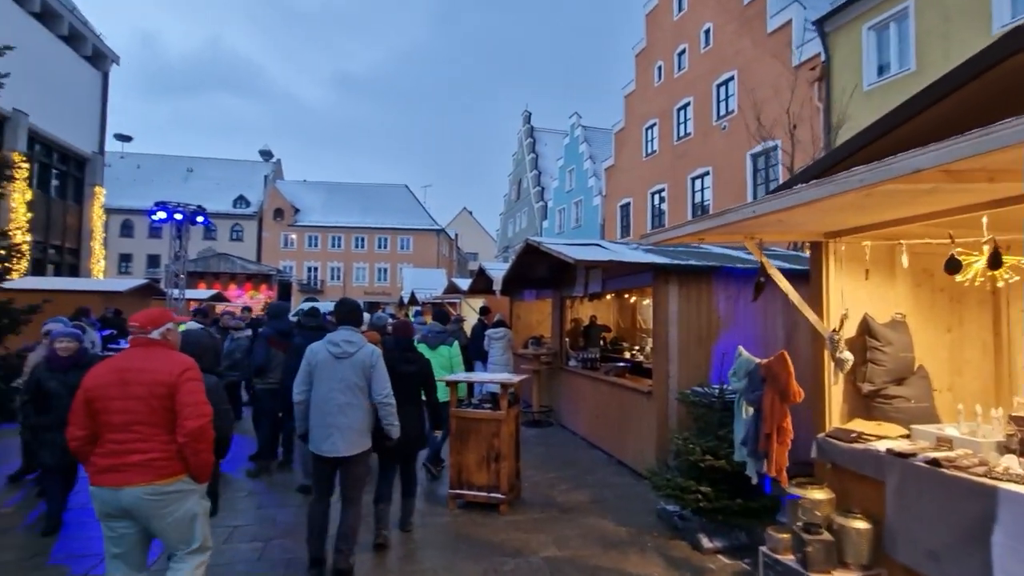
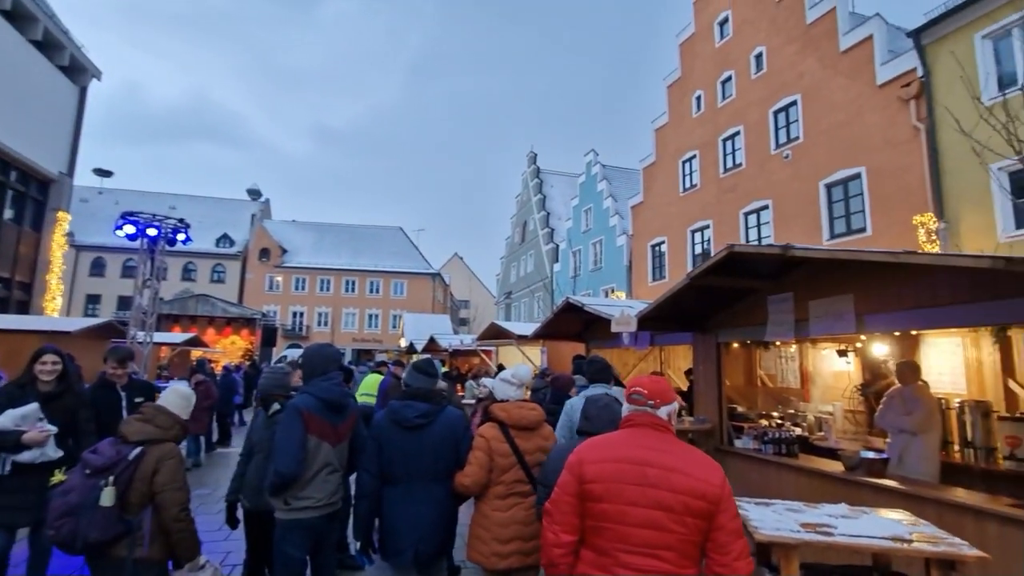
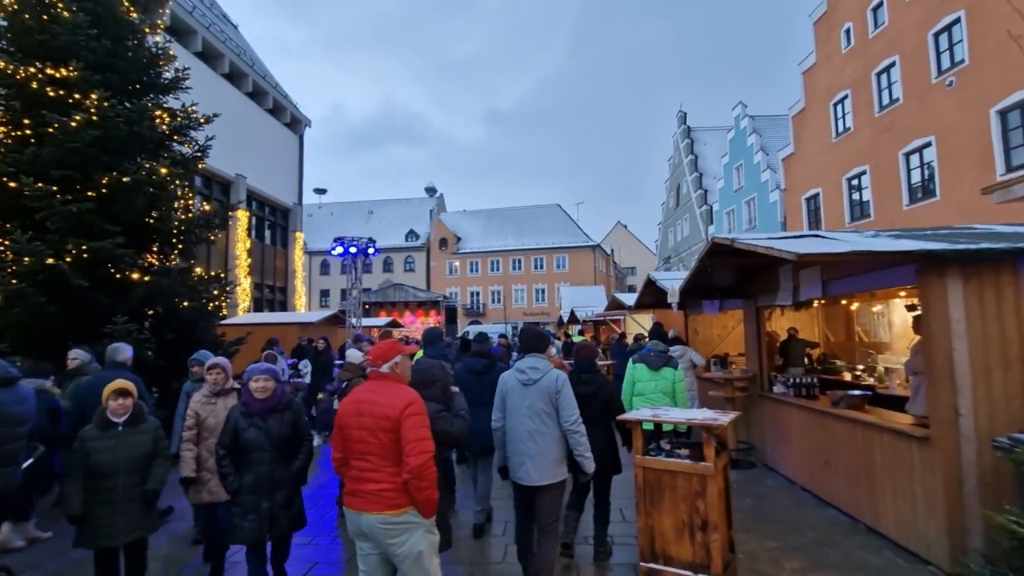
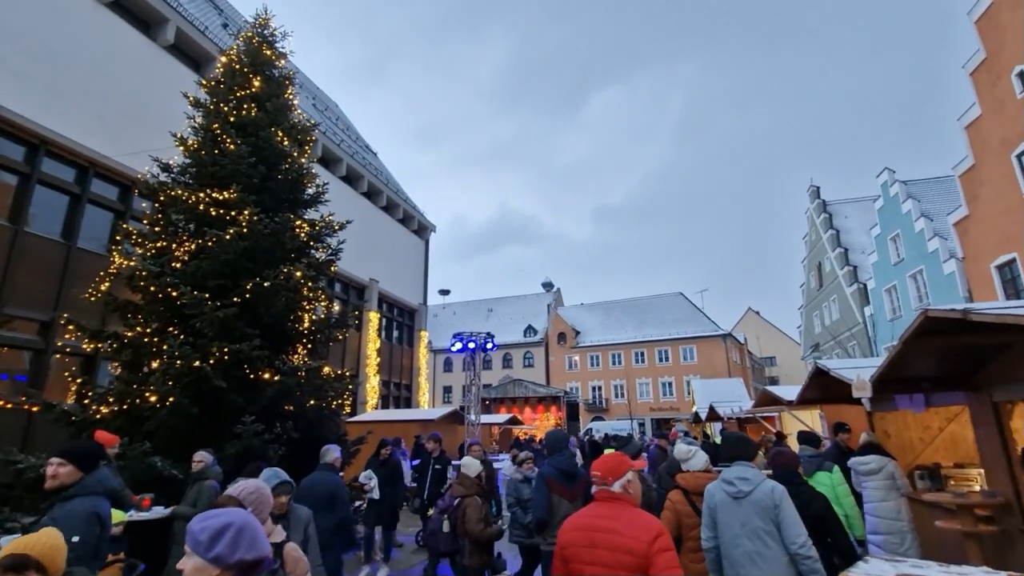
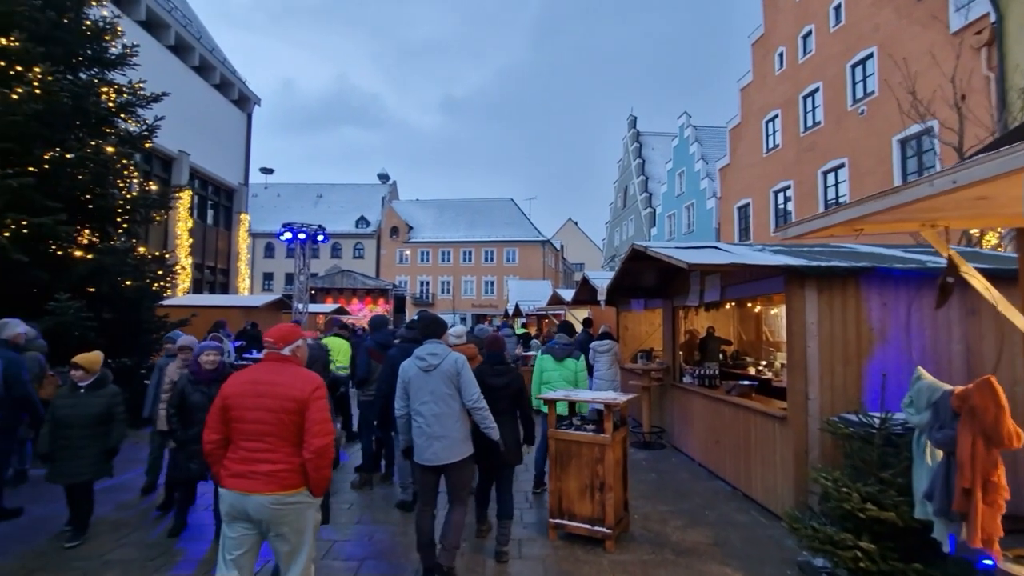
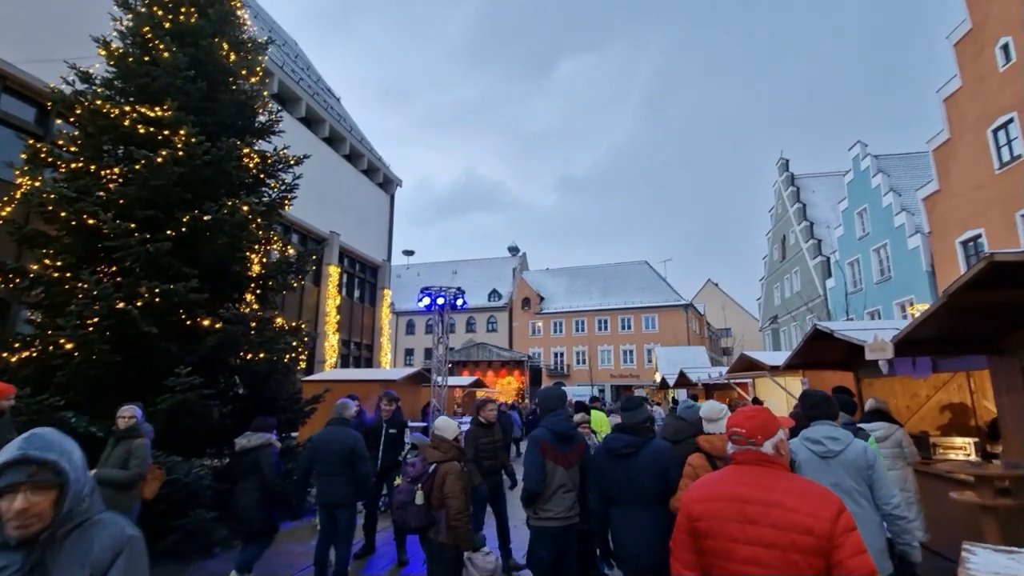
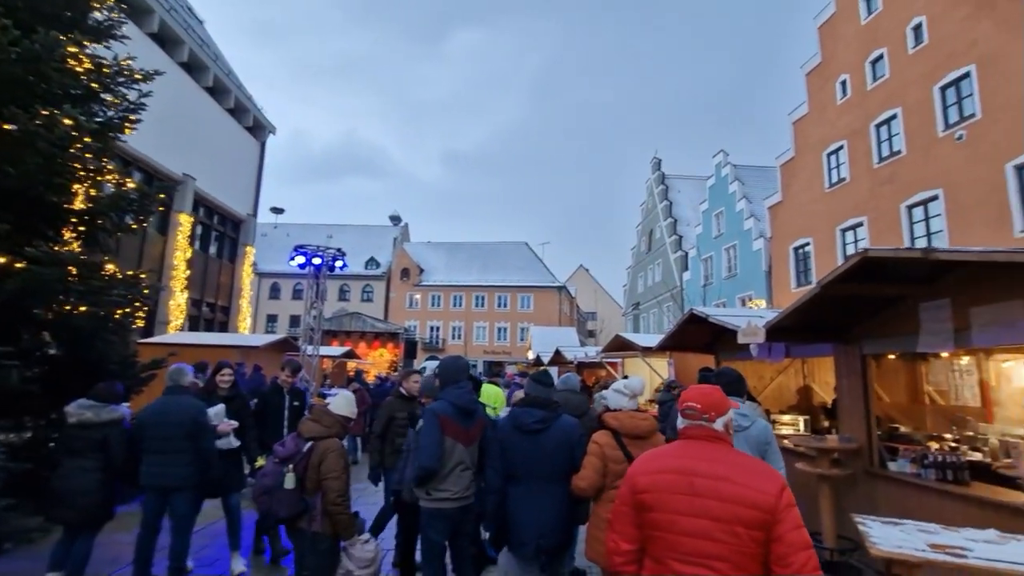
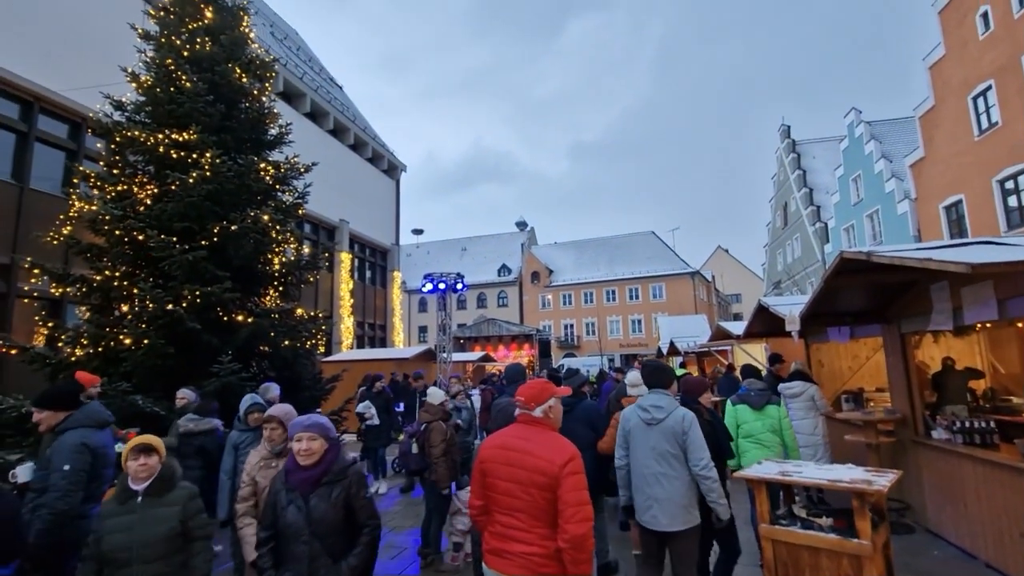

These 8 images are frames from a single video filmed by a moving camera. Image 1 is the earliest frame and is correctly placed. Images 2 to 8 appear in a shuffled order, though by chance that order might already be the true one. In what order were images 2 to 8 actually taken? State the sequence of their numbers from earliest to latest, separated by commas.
5, 3, 8, 4, 6, 7, 2
